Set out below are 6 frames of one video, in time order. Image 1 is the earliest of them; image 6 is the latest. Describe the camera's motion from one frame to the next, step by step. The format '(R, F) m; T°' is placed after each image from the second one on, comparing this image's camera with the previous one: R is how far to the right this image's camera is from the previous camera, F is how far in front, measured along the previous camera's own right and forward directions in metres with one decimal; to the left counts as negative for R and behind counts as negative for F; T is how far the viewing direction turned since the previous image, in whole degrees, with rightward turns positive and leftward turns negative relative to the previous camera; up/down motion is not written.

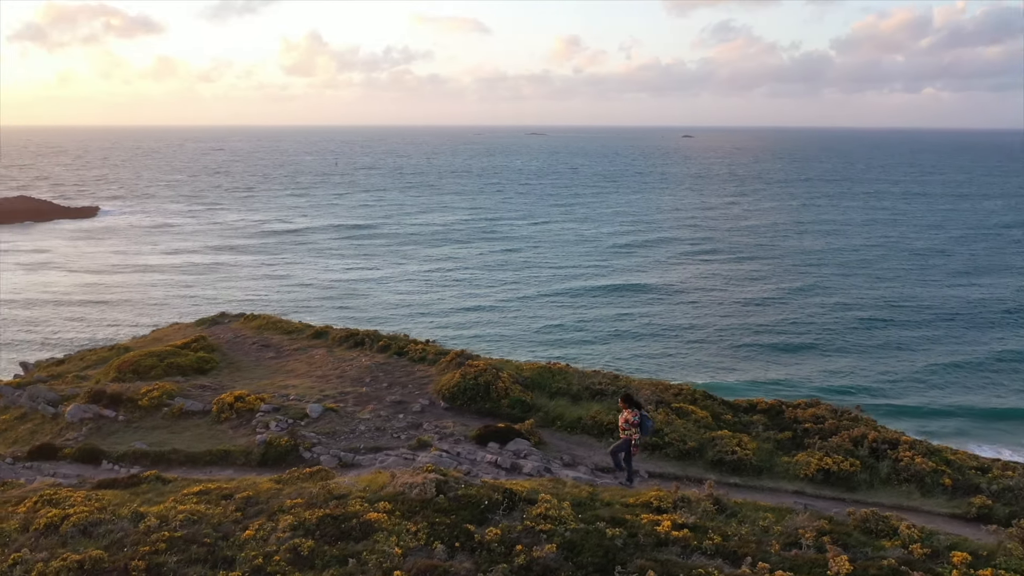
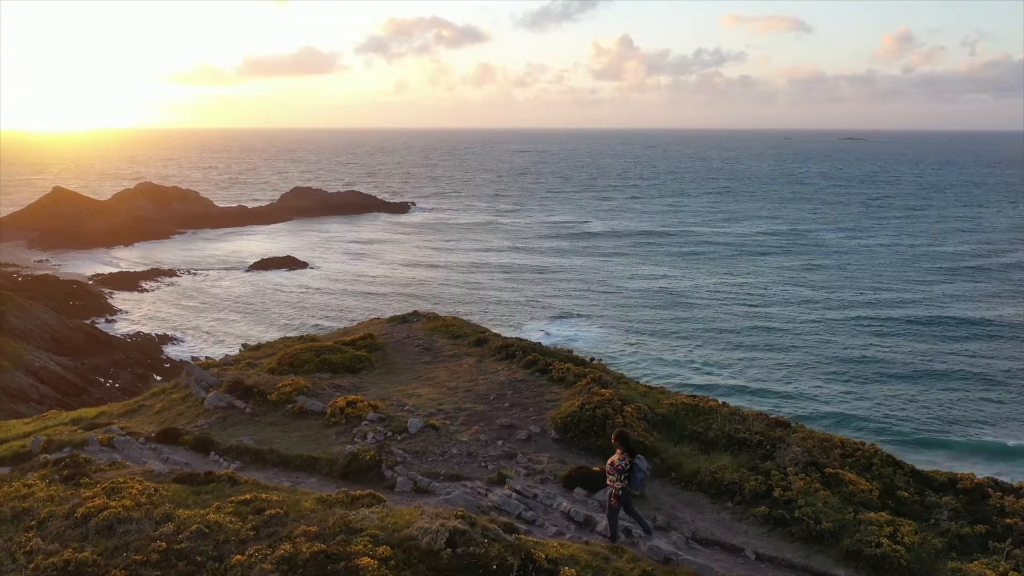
(+2.2, +1.8) m; -20°
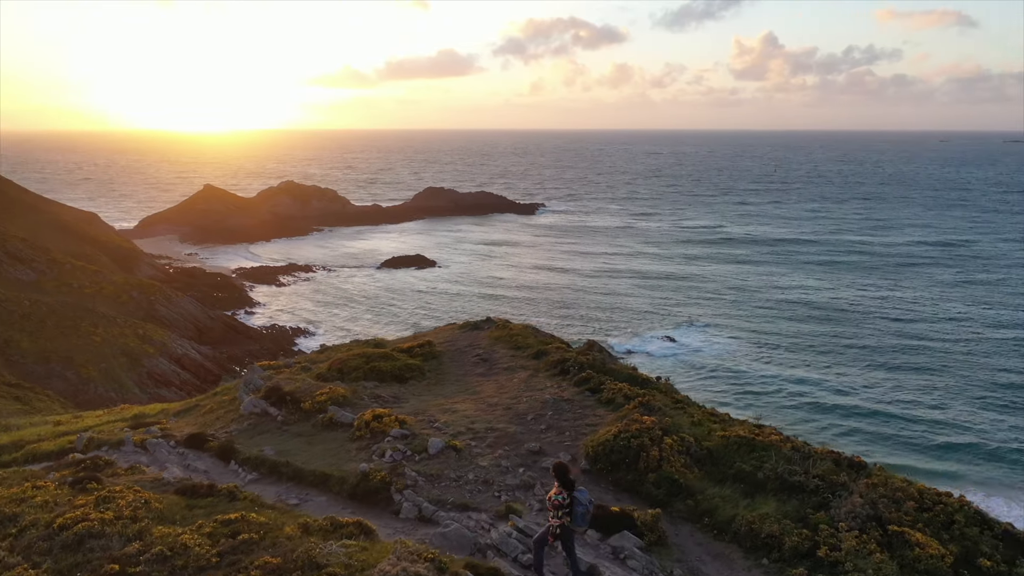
(+1.2, +1.1) m; -9°
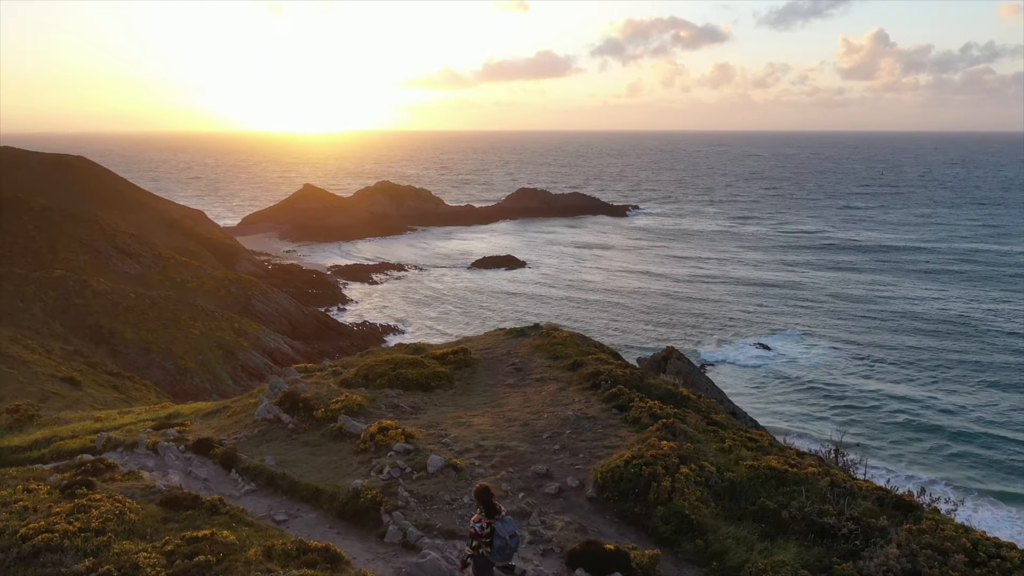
(+1.0, +0.9) m; -6°
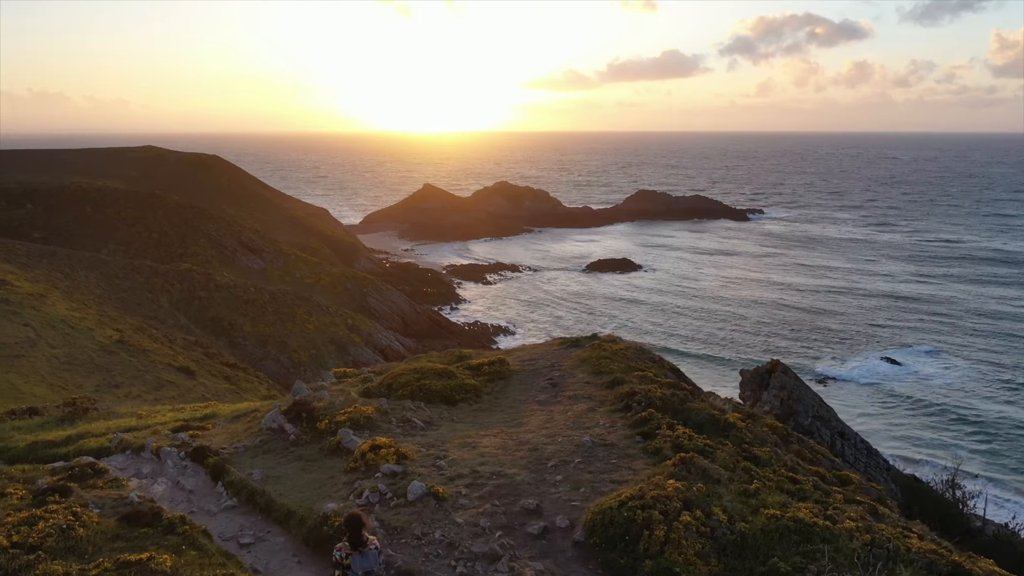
(+1.3, +1.2) m; -8°
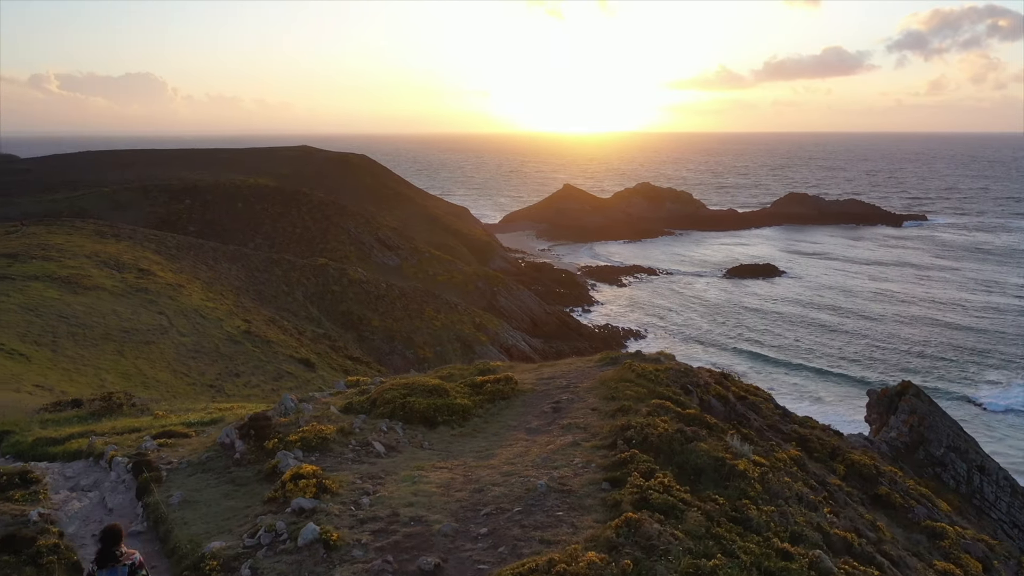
(+2.0, +1.7) m; -10°
